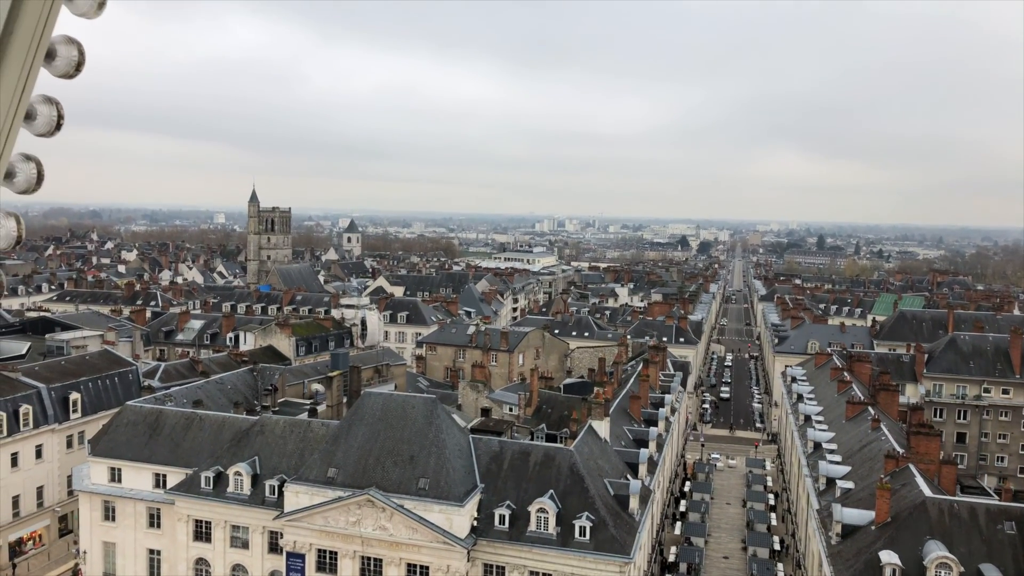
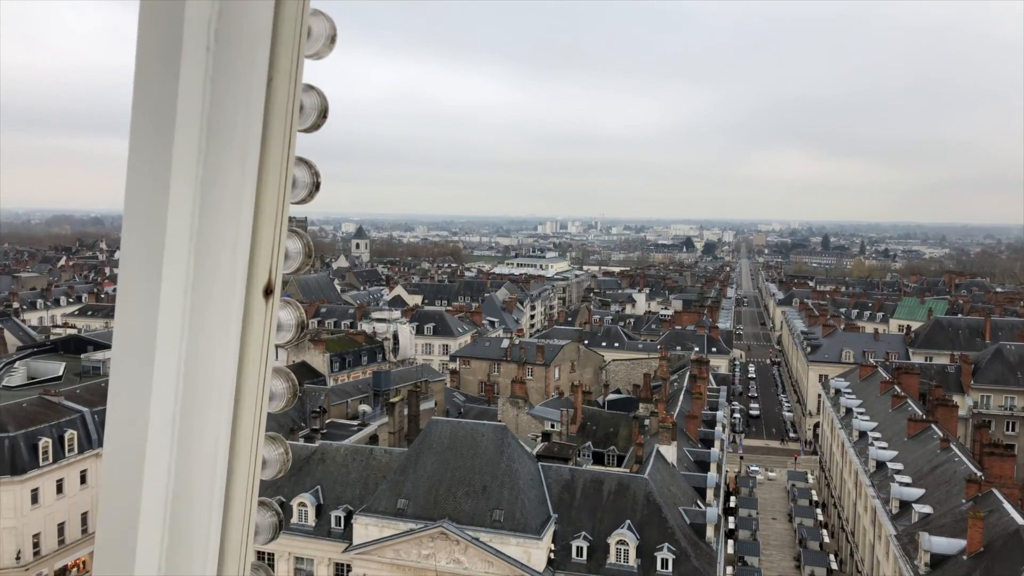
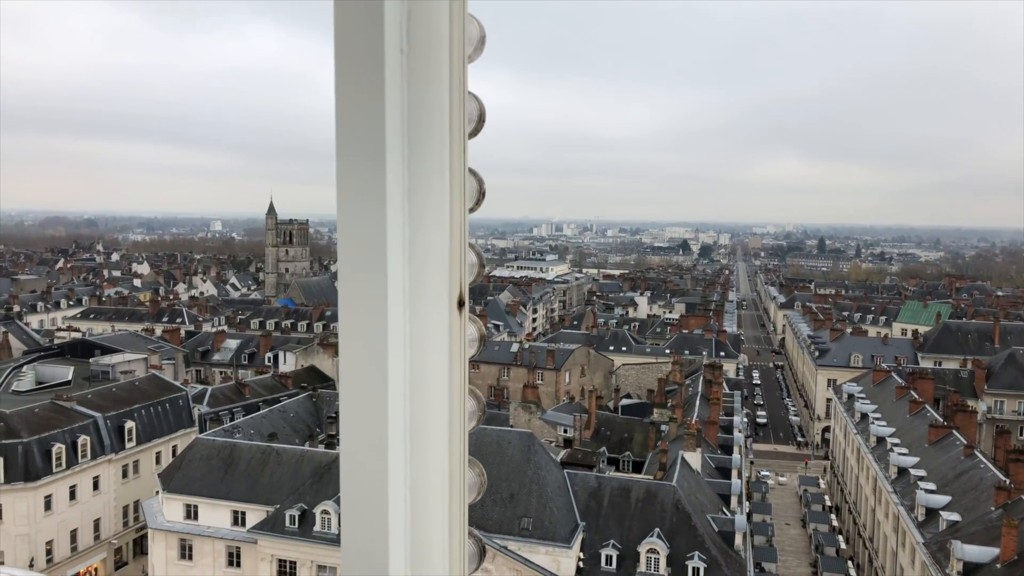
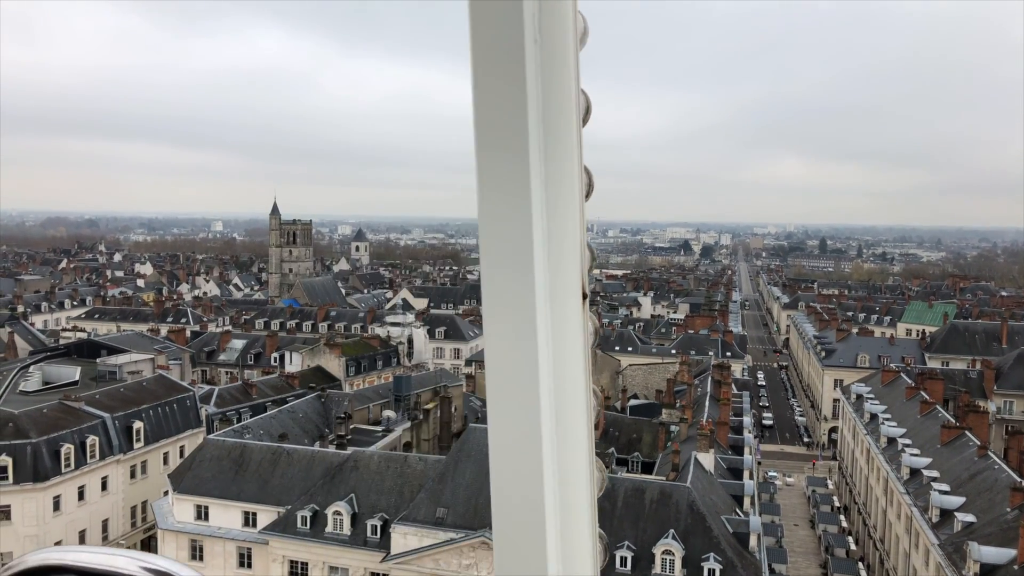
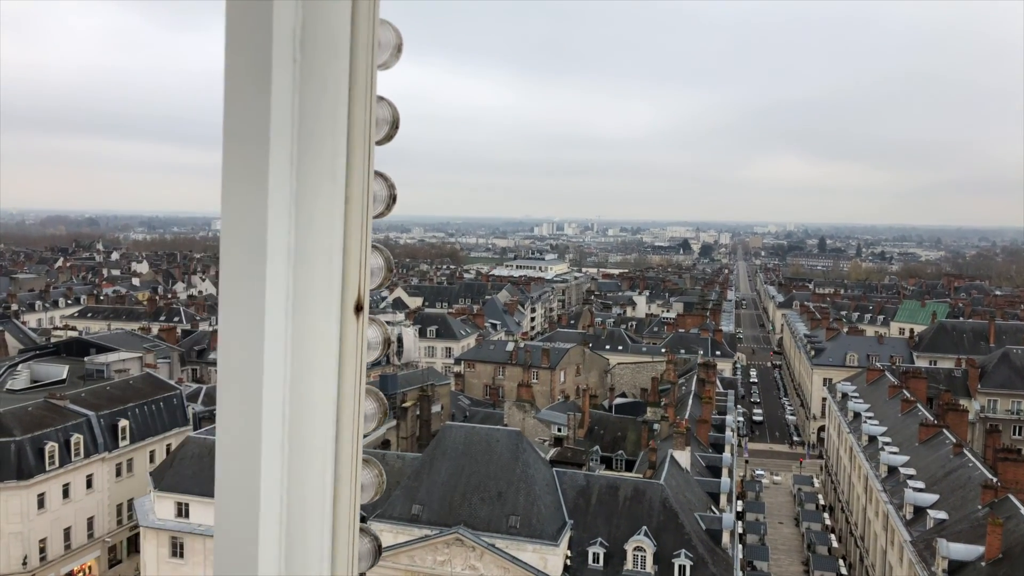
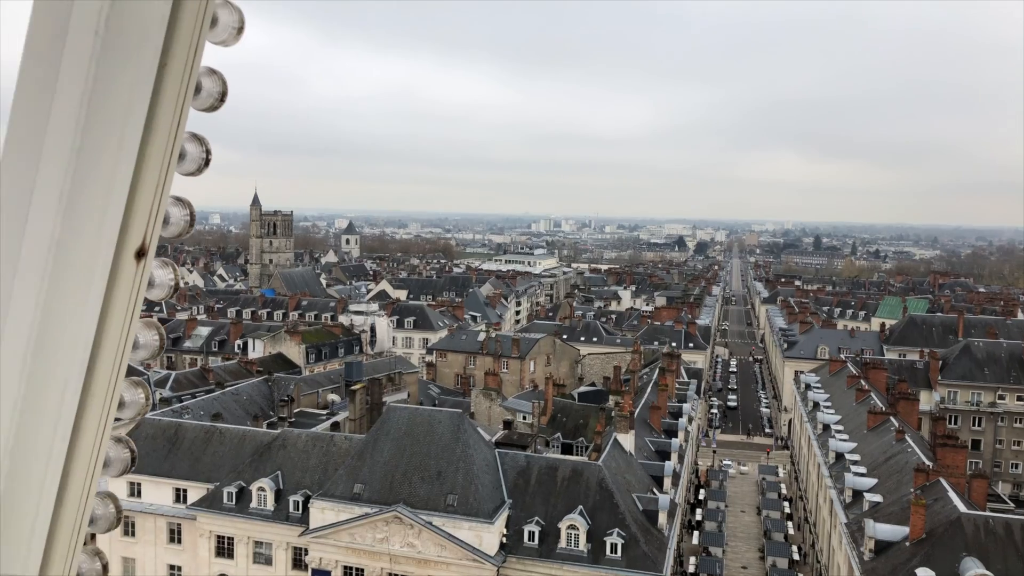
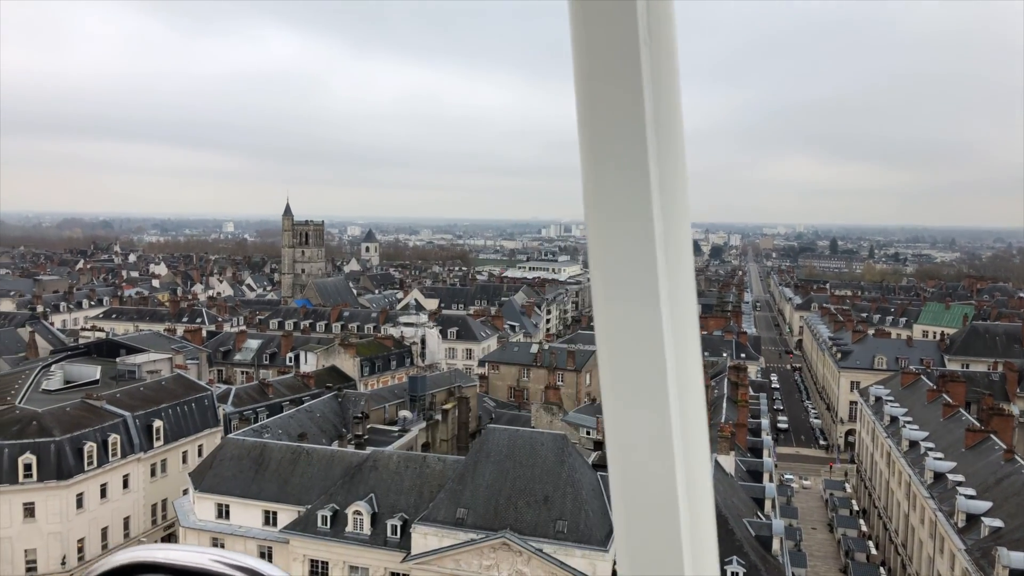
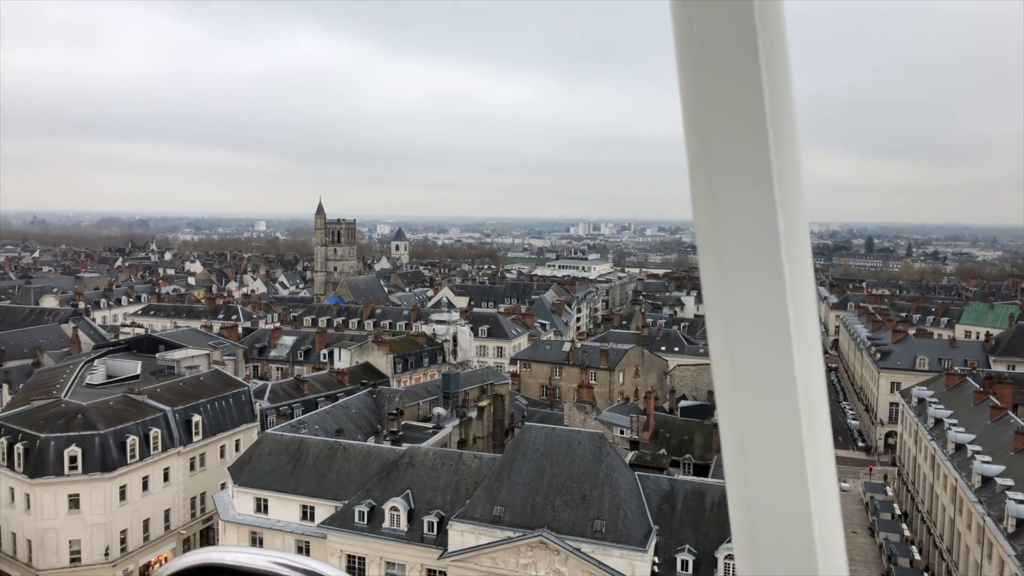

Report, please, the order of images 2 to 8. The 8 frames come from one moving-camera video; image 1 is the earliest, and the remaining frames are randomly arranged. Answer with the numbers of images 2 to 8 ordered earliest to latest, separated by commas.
6, 2, 5, 3, 4, 7, 8
